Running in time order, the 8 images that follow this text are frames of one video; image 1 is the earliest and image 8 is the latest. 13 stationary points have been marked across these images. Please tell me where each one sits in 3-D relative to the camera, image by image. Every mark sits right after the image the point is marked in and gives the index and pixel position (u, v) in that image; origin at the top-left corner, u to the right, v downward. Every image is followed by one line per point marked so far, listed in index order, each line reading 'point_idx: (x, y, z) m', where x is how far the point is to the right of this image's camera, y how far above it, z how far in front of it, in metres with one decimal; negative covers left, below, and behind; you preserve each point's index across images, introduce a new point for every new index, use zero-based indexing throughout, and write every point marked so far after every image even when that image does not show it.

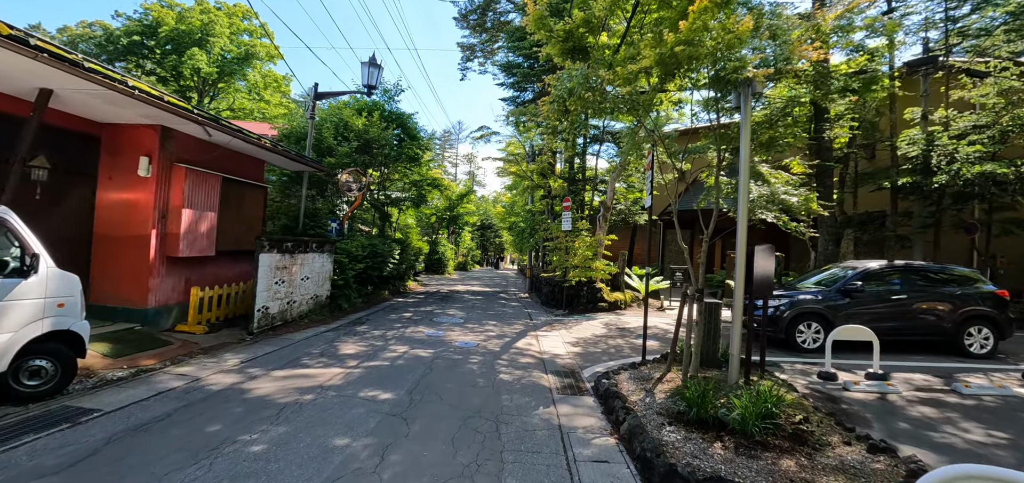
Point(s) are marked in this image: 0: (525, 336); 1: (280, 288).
0: (+0.2, -1.9, +8.5) m
1: (-4.3, -0.9, +7.8) m
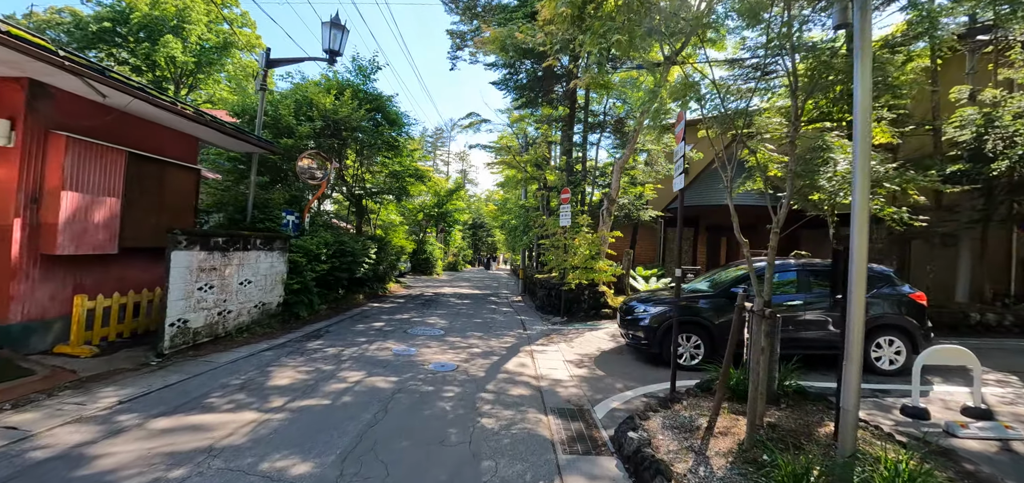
0: (0.0, -1.8, +6.9) m
1: (-4.5, -0.8, +6.2) m
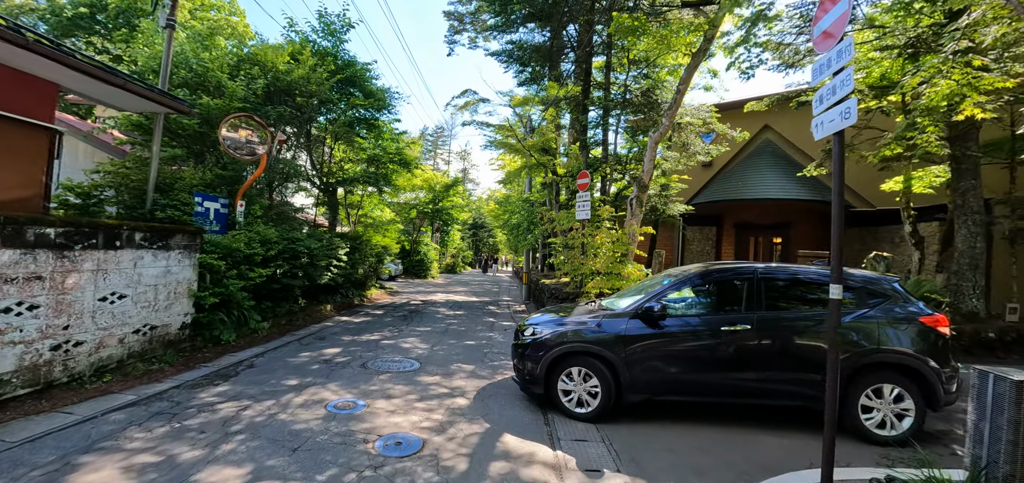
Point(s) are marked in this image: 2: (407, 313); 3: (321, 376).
0: (+0.1, -1.8, +4.5) m
1: (-4.4, -0.7, +3.8) m
2: (-2.6, -1.8, +10.6) m
3: (-2.3, -1.6, +5.1) m
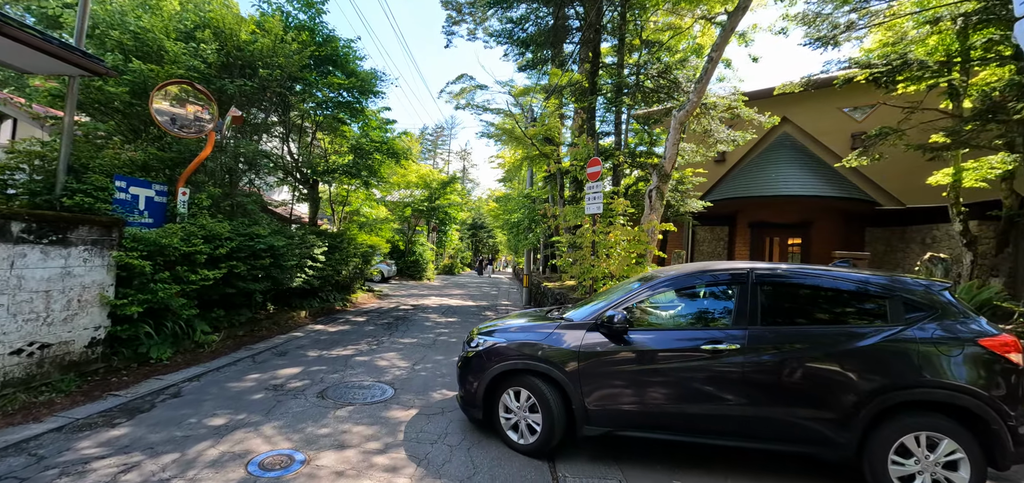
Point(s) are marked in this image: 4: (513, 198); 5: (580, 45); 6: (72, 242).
0: (+0.1, -1.7, +3.3) m
1: (-4.5, -0.7, +2.7) m
2: (-2.6, -1.8, +9.4) m
3: (-2.3, -1.6, +3.9) m
4: (0.0, +1.7, +16.8) m
5: (+1.8, +5.3, +11.4) m
6: (-4.3, 0.0, +4.2) m
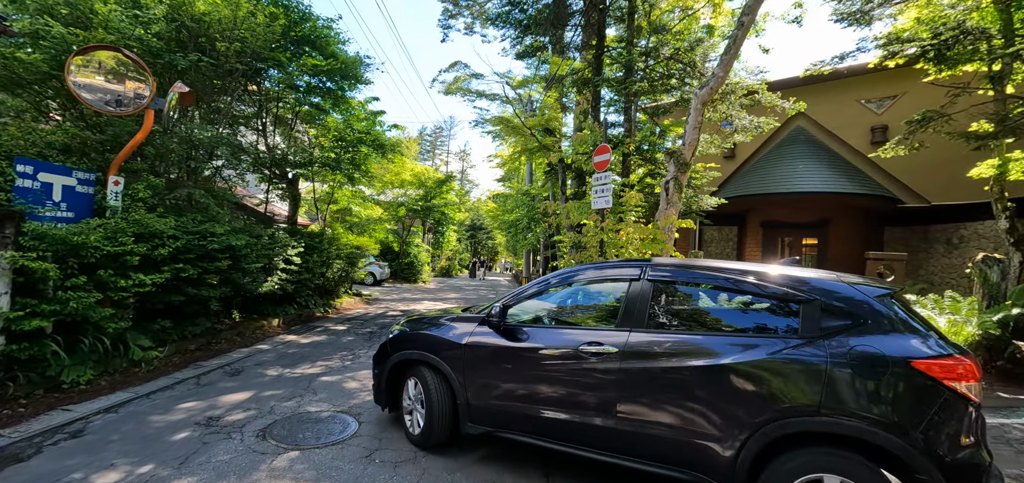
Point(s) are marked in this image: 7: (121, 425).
0: (0.0, -1.7, +2.4) m
1: (-4.5, -0.6, +1.7) m
2: (-2.7, -1.8, +8.5) m
3: (-2.4, -1.5, +3.0) m
4: (0.0, +1.7, +15.9) m
5: (+1.8, +5.3, +10.6) m
6: (-4.4, 0.0, +3.3) m
7: (-3.3, -1.5, +3.6) m
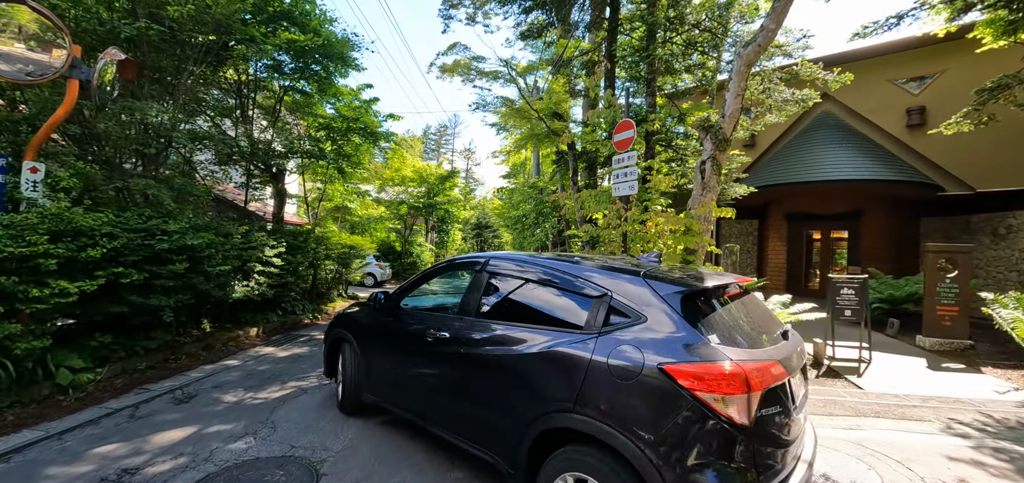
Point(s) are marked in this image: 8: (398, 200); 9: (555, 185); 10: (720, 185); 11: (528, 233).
0: (0.0, -1.6, +1.5) m
1: (-4.5, -0.6, +0.9) m
2: (-2.6, -1.7, +7.6) m
3: (-2.3, -1.5, +2.1) m
4: (+0.2, +1.8, +14.9) m
5: (+1.9, +5.4, +9.6) m
6: (-4.3, 0.0, +2.4) m
7: (-3.2, -1.5, +2.7) m
8: (-5.1, +1.9, +19.1) m
9: (+1.1, +1.5, +11.4) m
10: (+2.6, +0.7, +5.3) m
11: (+0.5, +0.3, +13.0) m
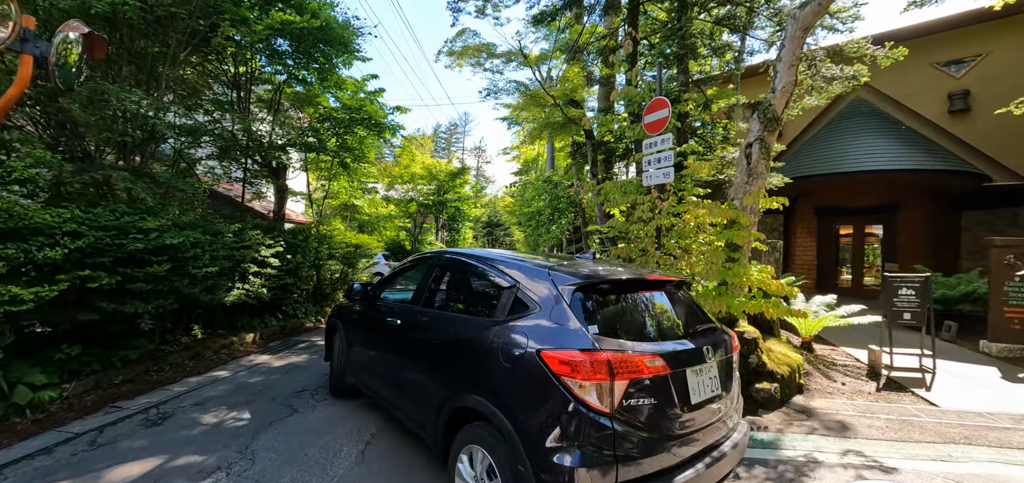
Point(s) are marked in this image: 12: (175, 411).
0: (+0.1, -1.6, +0.9) m
1: (-4.4, -0.7, +0.4) m
2: (-2.3, -1.7, +7.1) m
3: (-2.2, -1.5, +1.6) m
4: (+0.6, +1.9, +14.3) m
5: (+2.1, +5.5, +8.9) m
6: (-4.2, 0.0, +1.9) m
7: (-3.1, -1.5, +2.2) m
8: (-4.6, +1.9, +18.6) m
9: (+1.5, +1.6, +10.7) m
10: (+2.7, +0.8, +4.6) m
11: (+0.9, +0.3, +12.4) m
12: (-3.0, -1.5, +3.8) m
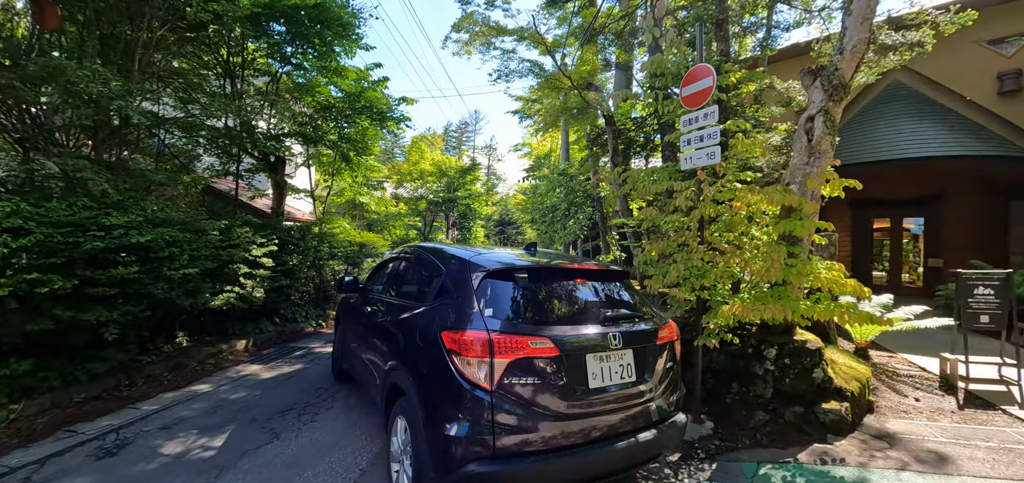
0: (+0.2, -1.6, +0.3) m
1: (-4.4, -0.7, -0.1) m
2: (-2.1, -1.7, +6.5) m
3: (-2.1, -1.5, +1.0) m
4: (+1.0, +2.0, +13.7) m
5: (+2.3, +5.6, +8.2) m
6: (-4.2, 0.0, +1.4) m
7: (-3.0, -1.5, +1.6) m
8: (-4.1, +2.0, +18.1) m
9: (+1.8, +1.7, +10.1) m
10: (+2.9, +0.8, +3.9) m
11: (+1.2, +0.4, +11.7) m
12: (-2.9, -1.5, +3.3) m
